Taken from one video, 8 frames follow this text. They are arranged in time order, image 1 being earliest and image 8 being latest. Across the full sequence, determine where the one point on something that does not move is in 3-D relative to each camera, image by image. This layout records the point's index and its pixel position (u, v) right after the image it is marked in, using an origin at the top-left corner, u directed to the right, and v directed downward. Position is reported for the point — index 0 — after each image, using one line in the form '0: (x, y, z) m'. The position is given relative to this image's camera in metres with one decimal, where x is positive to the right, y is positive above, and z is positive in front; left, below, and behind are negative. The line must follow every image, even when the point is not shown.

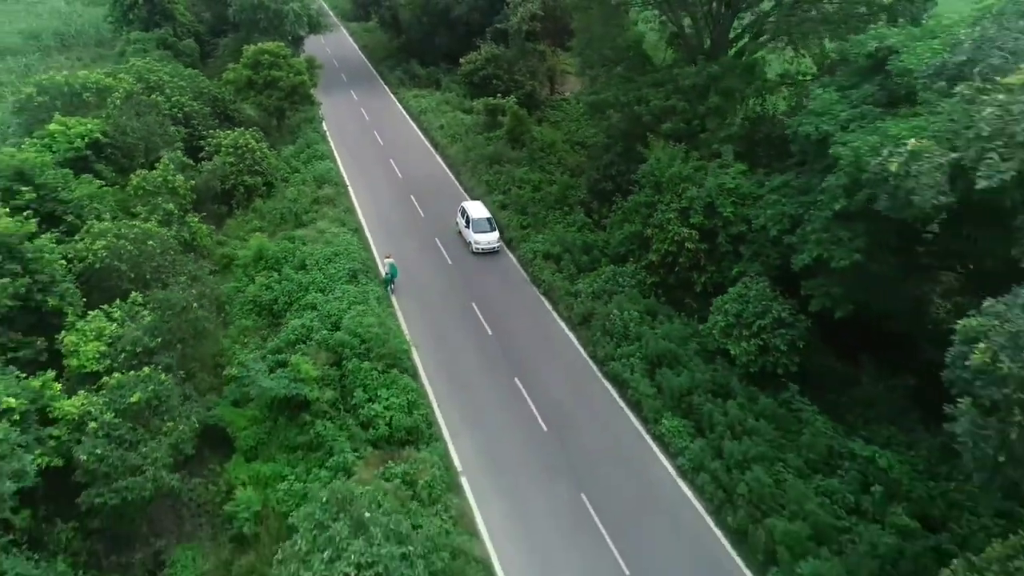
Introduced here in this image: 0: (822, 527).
0: (+5.2, -3.9, +11.9) m
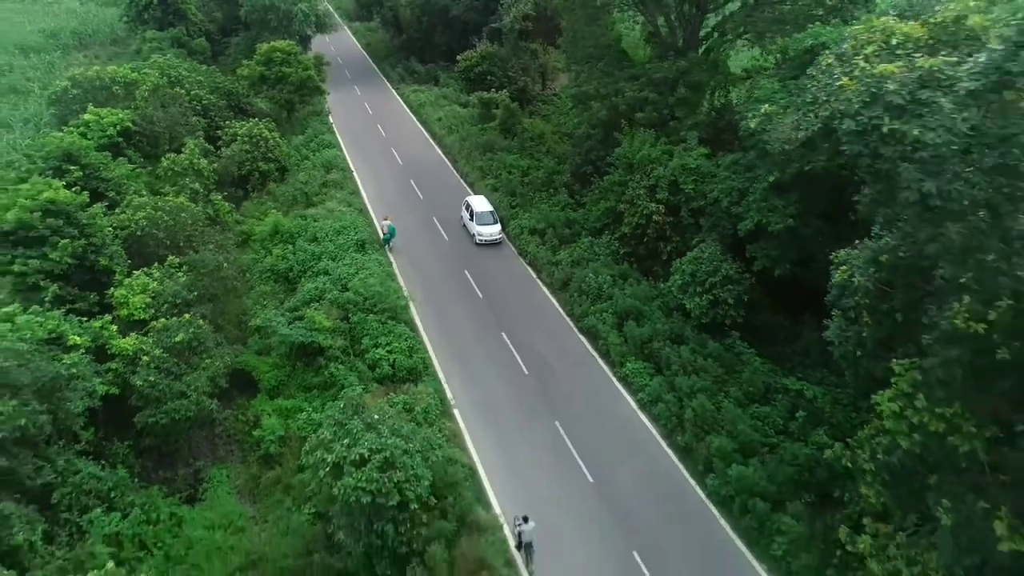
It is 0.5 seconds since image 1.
0: (+4.9, -3.0, +14.4) m
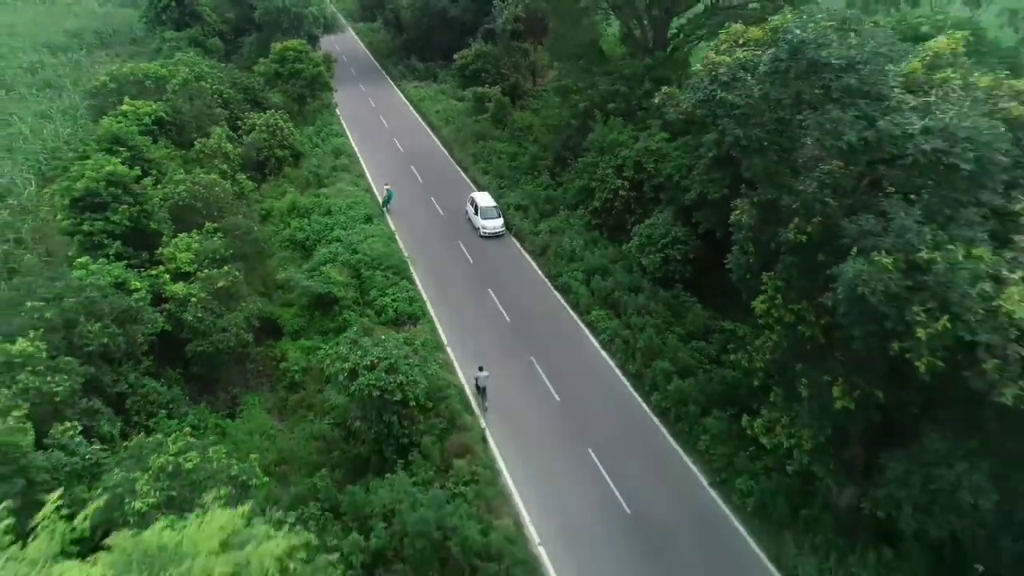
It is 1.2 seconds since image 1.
0: (+4.4, -1.8, +17.8) m
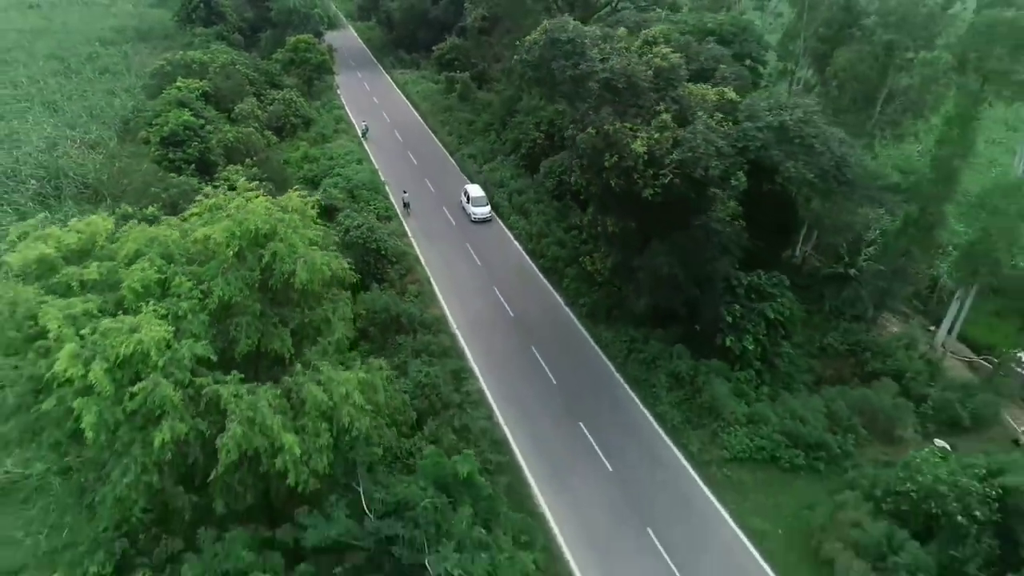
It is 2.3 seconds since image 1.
0: (+2.0, +1.9, +27.7) m
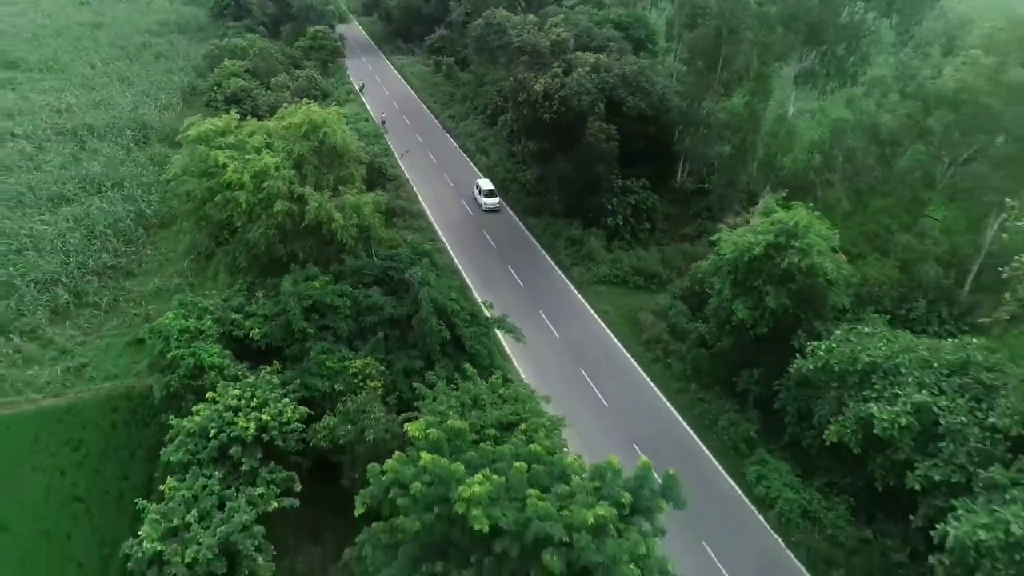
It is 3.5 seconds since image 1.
0: (-0.1, +6.6, +39.5) m
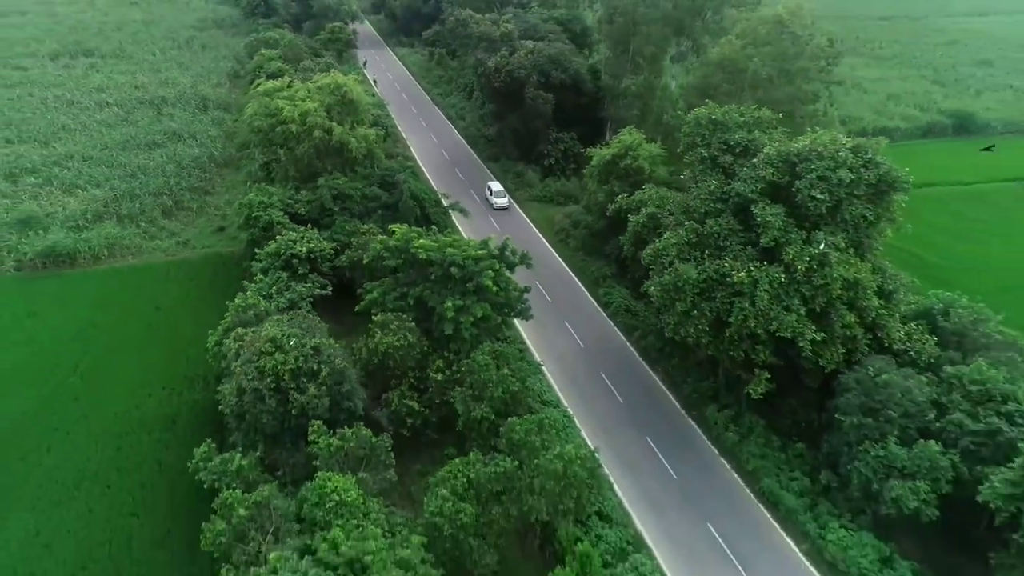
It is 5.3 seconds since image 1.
0: (-2.3, +11.7, +52.8) m
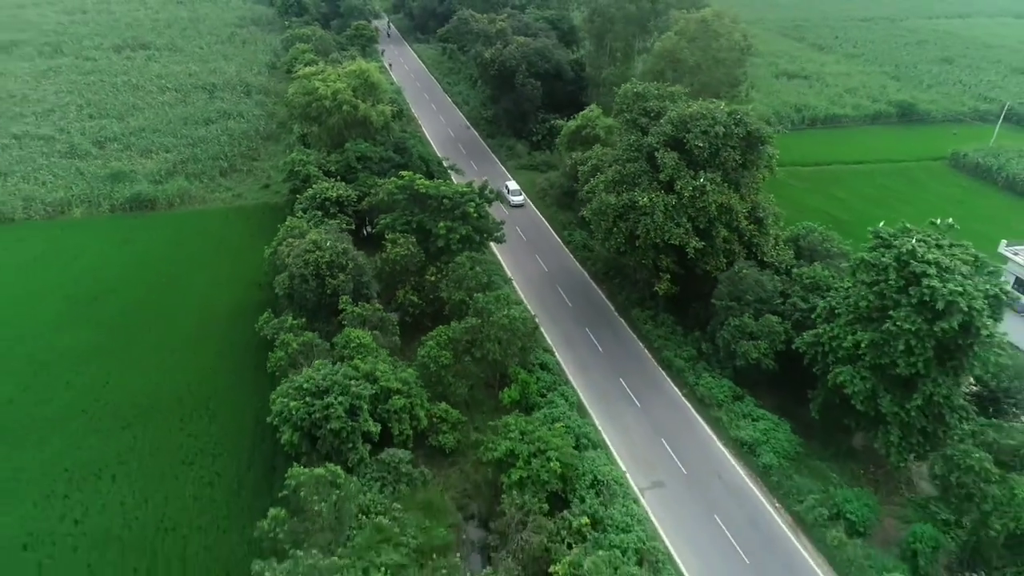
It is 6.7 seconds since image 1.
0: (-2.6, +15.2, +62.0) m
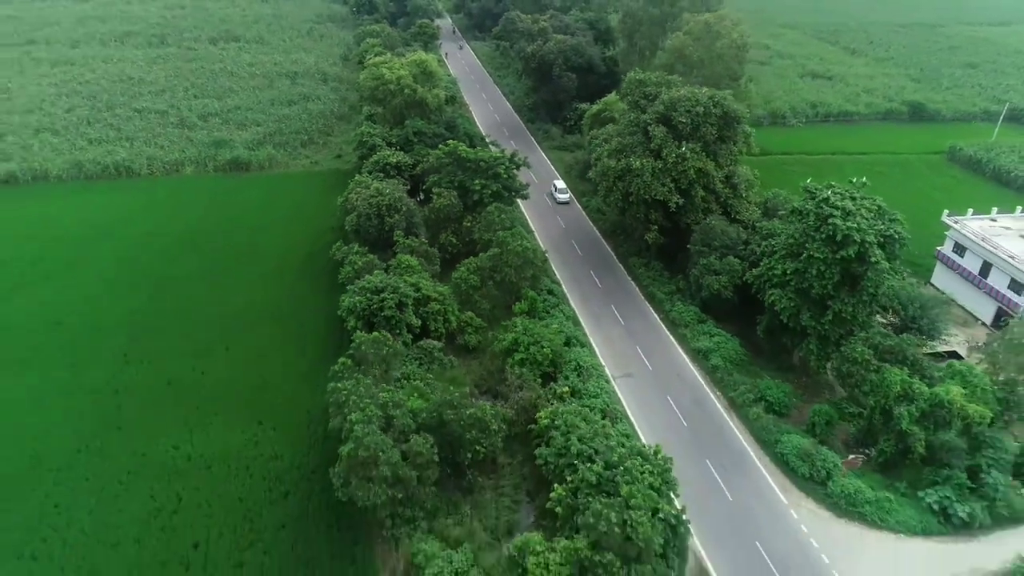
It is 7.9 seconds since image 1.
0: (+1.2, +18.3, +70.5) m
